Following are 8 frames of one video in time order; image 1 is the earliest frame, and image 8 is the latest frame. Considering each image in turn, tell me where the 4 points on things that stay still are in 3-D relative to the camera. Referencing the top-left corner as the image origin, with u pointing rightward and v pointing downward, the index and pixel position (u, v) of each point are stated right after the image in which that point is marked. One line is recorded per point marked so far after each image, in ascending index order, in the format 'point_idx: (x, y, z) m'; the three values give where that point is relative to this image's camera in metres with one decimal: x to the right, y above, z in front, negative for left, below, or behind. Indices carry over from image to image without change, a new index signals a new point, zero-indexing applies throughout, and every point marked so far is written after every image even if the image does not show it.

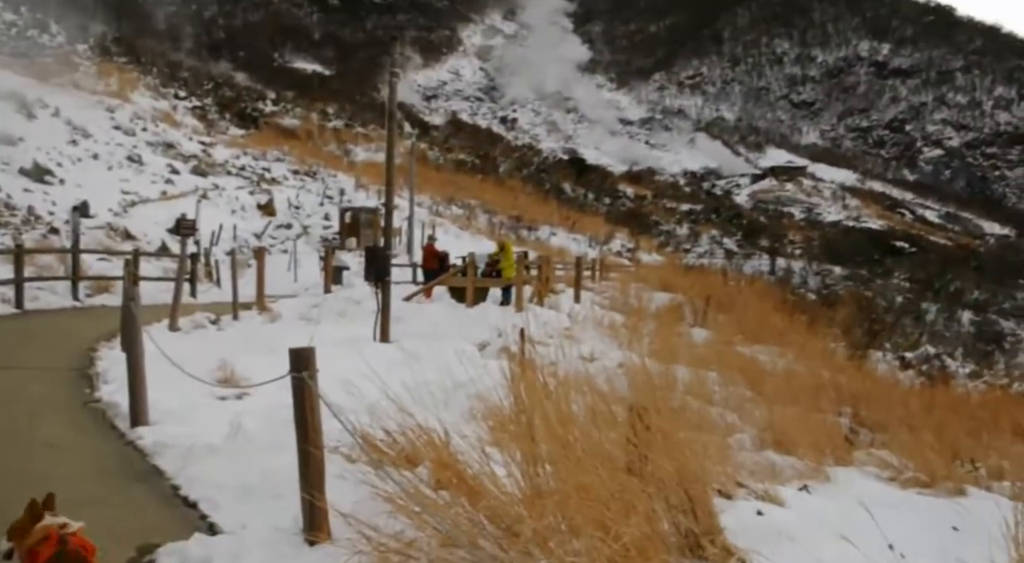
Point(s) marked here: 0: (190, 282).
0: (-6.7, 0.0, +17.2) m
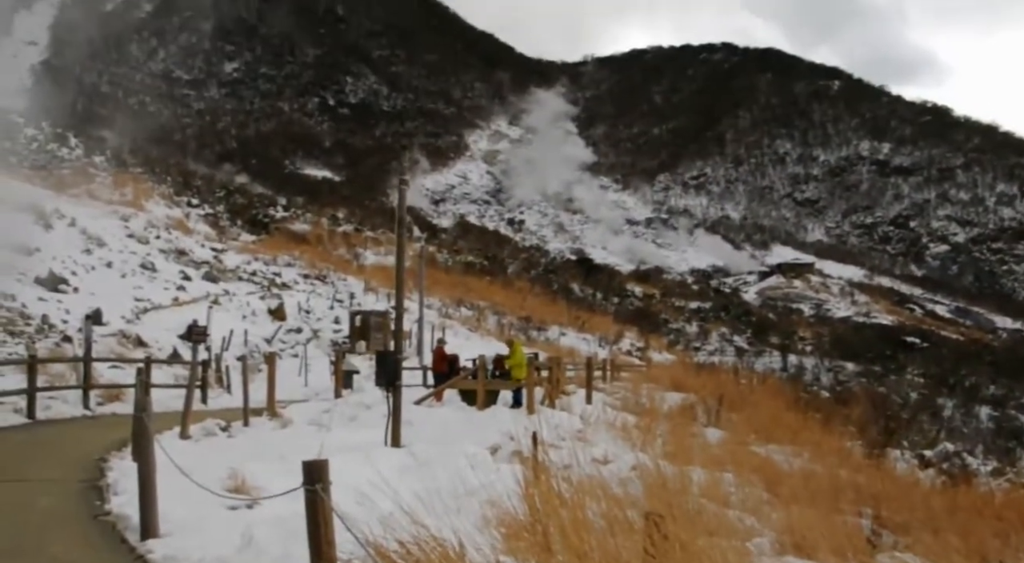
0: (-6.5, -2.2, +17.1) m
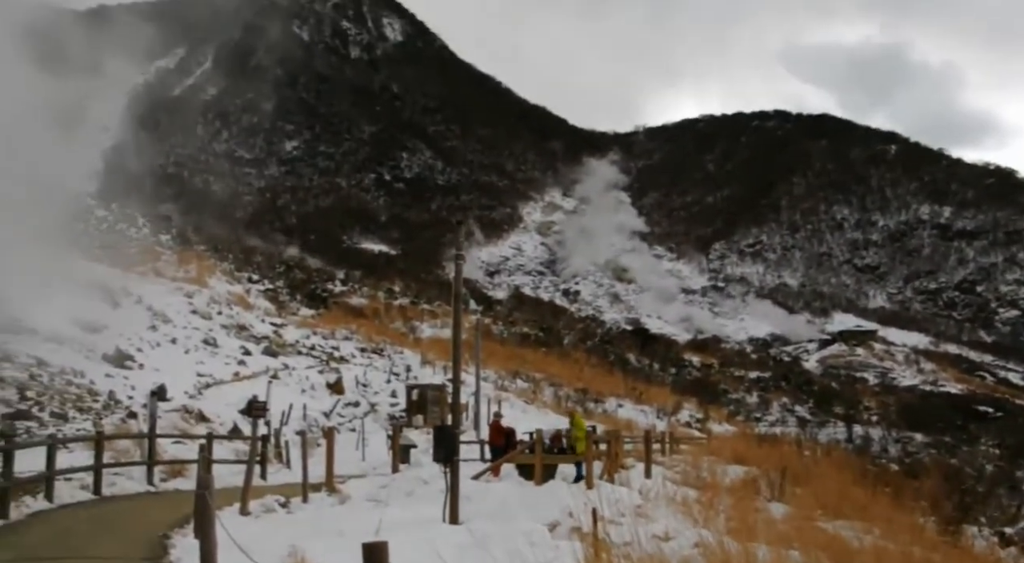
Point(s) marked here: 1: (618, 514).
0: (-5.3, -3.8, +17.2) m
1: (+1.9, -4.2, +14.8) m
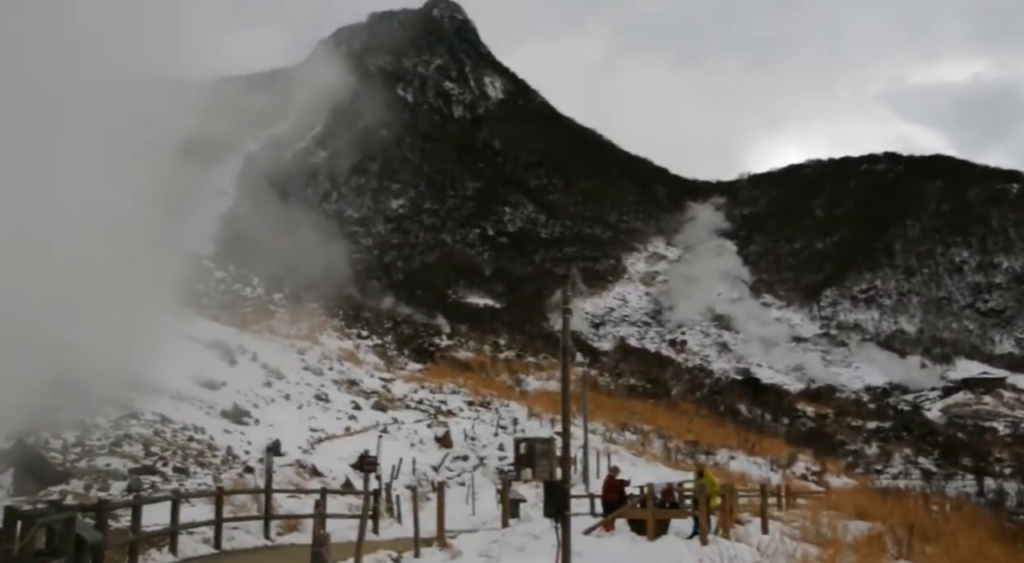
0: (-2.9, -5.0, +17.3) m
1: (+4.0, -5.0, +14.3) m
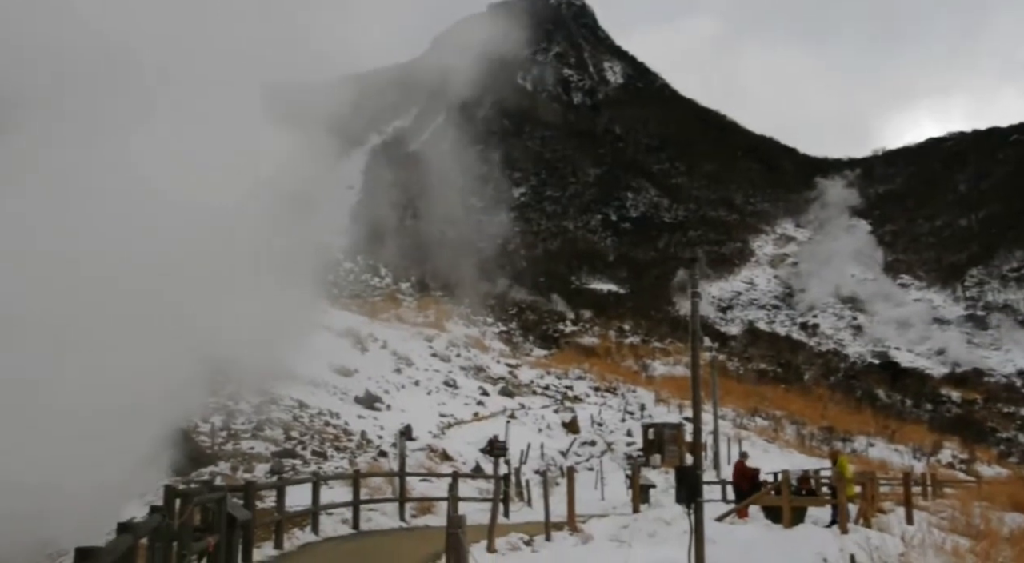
0: (-0.2, -4.7, +17.5) m
1: (+6.4, -4.6, +13.7) m
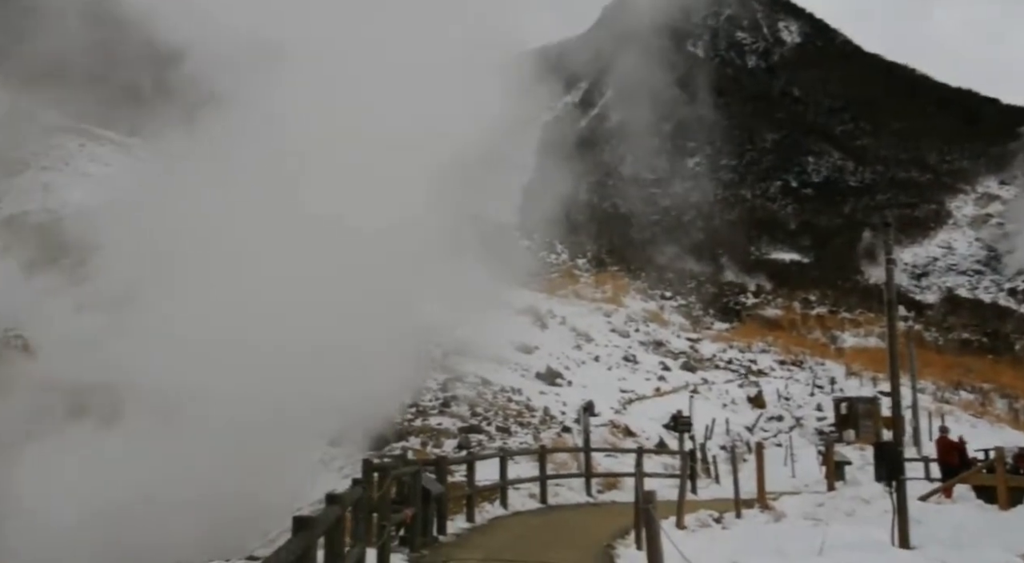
0: (+3.8, -4.1, +17.3) m
1: (+9.7, -4.0, +12.5) m
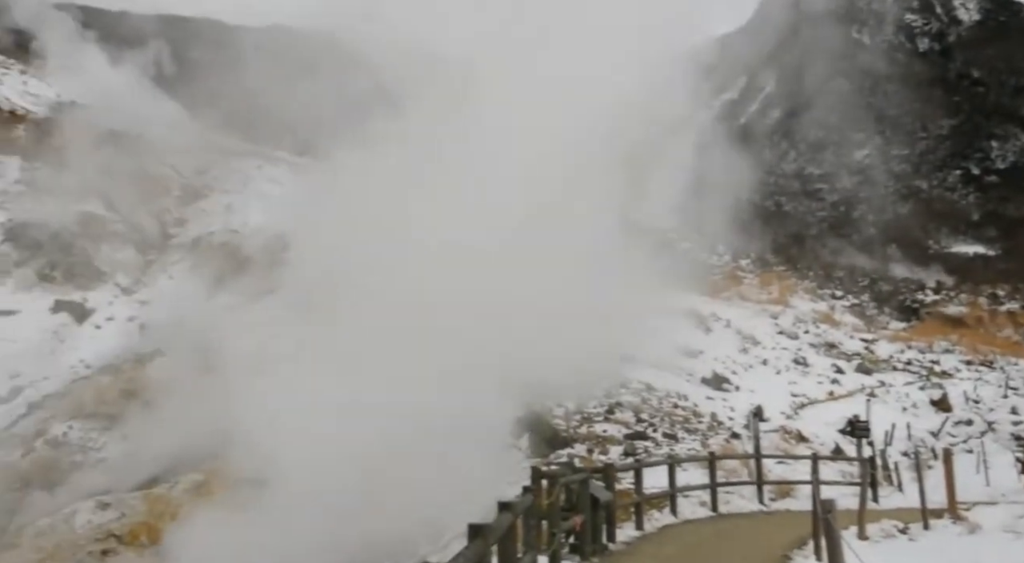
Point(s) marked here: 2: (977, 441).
0: (+7.3, -4.1, +16.4) m
1: (+12.4, -3.8, +10.9) m
2: (+10.1, -3.5, +18.3) m
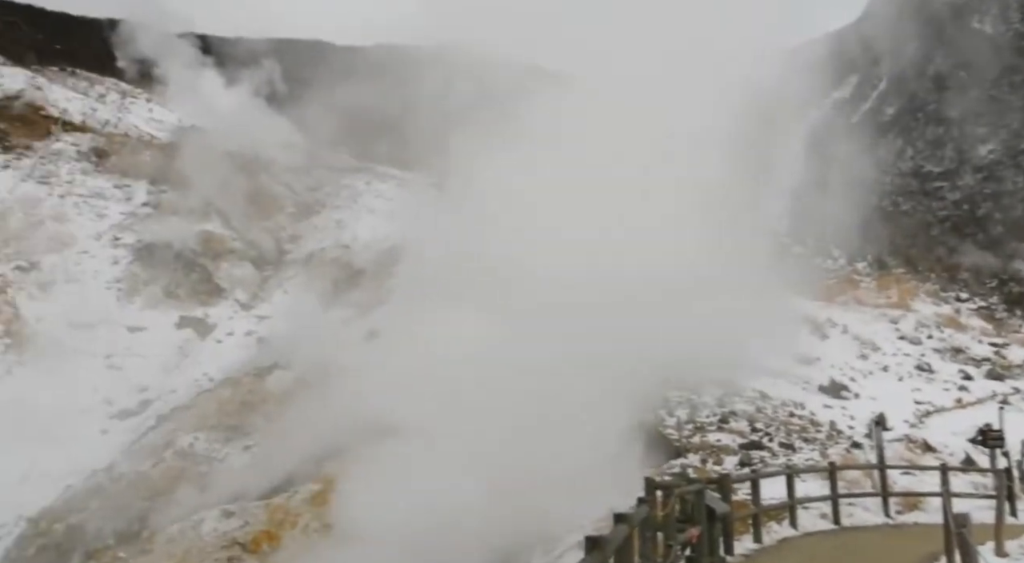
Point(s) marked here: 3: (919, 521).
0: (+9.5, -4.1, +15.6) m
1: (+14.1, -3.7, +9.6) m
2: (+12.5, -3.5, +17.2) m
3: (+8.1, -4.7, +16.2) m
